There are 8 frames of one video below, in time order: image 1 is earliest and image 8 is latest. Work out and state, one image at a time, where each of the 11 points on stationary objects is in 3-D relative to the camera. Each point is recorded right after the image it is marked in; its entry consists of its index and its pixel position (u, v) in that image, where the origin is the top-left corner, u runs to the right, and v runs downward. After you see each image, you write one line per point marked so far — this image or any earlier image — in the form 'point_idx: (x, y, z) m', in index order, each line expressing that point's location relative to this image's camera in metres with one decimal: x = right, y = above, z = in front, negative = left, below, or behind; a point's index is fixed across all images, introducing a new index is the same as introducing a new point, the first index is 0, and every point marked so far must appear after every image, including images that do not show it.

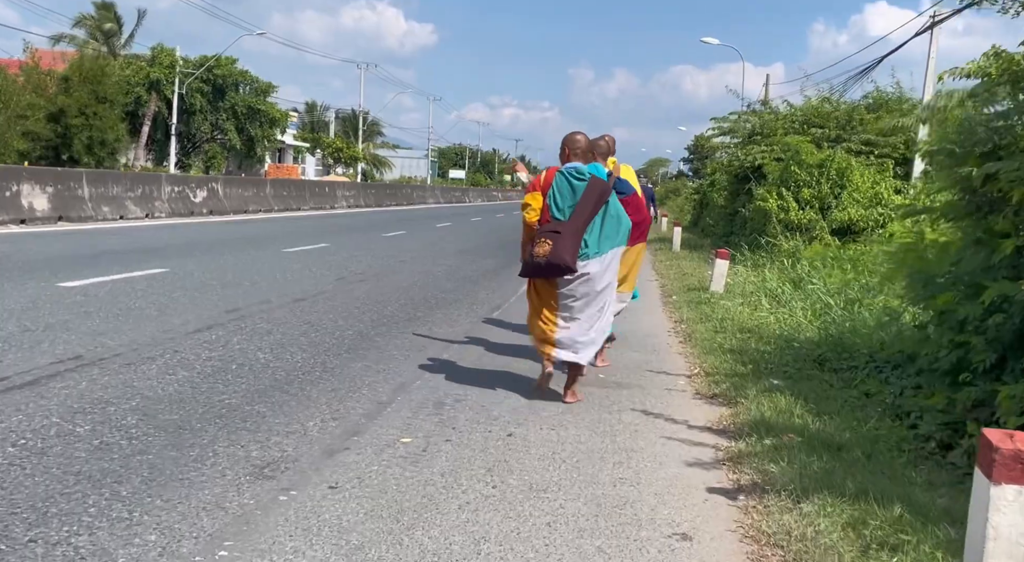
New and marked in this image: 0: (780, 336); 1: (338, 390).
0: (+2.5, -0.5, +8.2) m
1: (-1.1, -0.7, +5.3) m
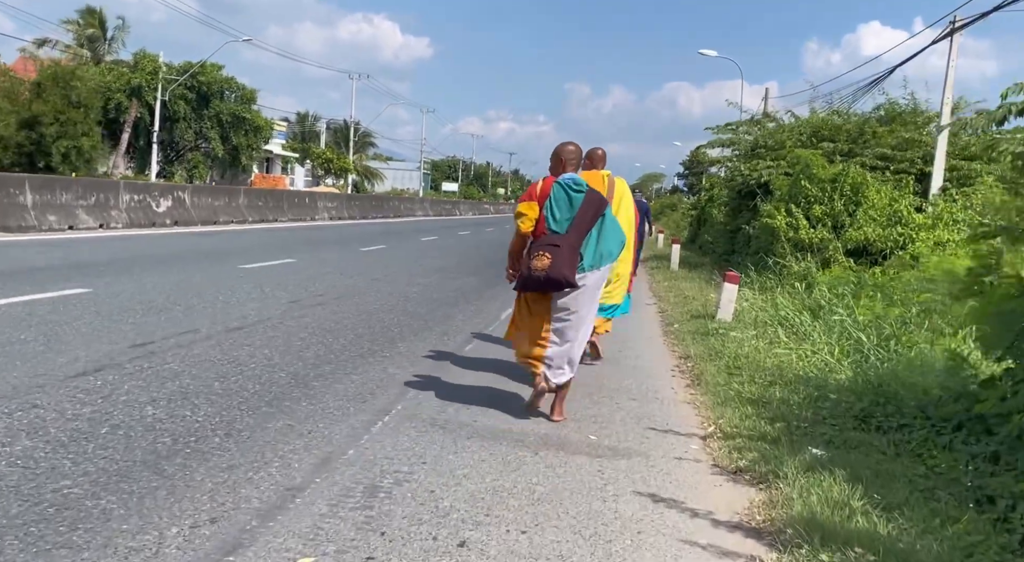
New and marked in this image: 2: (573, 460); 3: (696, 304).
0: (+2.3, -0.8, +6.8) m
1: (-1.2, -0.8, +3.9) m
2: (+0.3, -1.0, +4.6) m
3: (+2.7, -0.4, +12.5) m
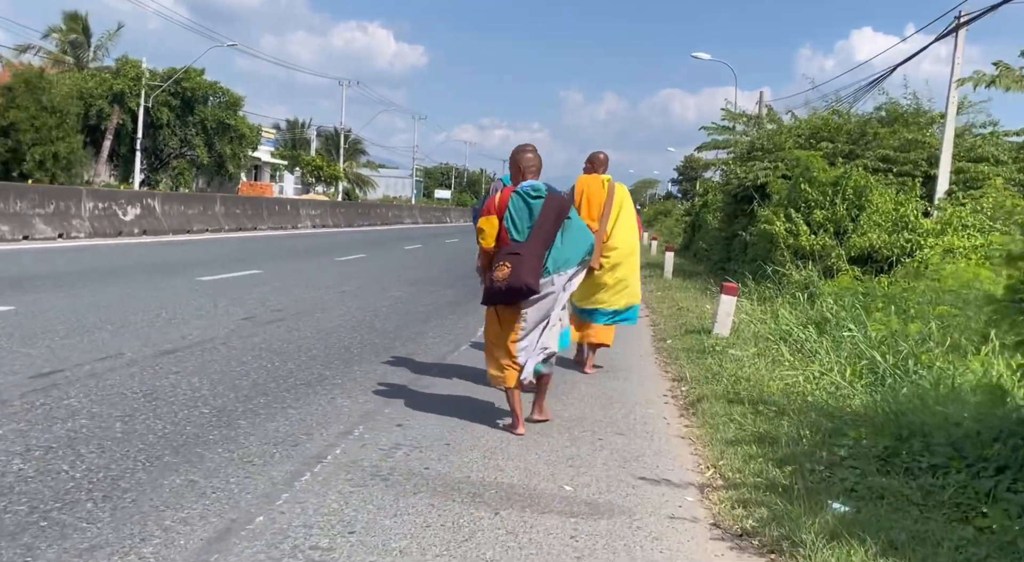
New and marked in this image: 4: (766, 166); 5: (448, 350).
0: (+2.1, -0.9, +6.0) m
1: (-1.4, -0.9, +3.0) m
2: (+0.1, -1.0, +3.8) m
3: (+2.4, -0.5, +11.6) m
4: (+5.1, +2.3, +17.6) m
5: (-0.6, -0.6, +8.2) m
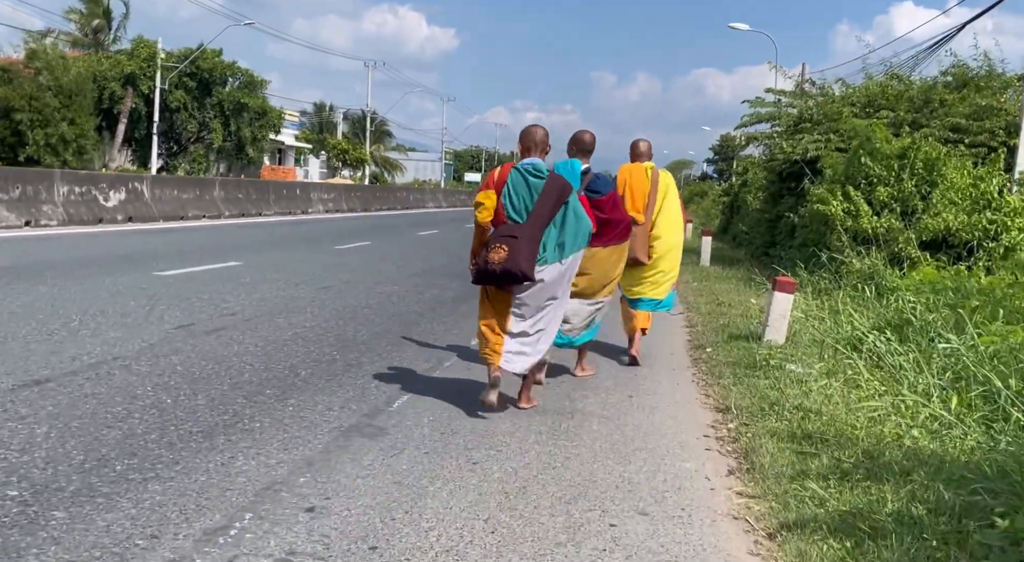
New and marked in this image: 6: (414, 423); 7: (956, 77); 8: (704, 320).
0: (+2.0, -0.9, +4.2) m
1: (-1.6, -1.0, +1.4) m
2: (-0.1, -1.1, +2.1) m
3: (+2.5, -0.4, +9.8) m
4: (+5.4, +2.5, +15.6) m
5: (-0.6, -0.6, +6.5) m
6: (-0.5, -0.8, +4.9) m
7: (+8.1, +3.7, +15.8) m
8: (+2.2, -0.5, +9.9) m
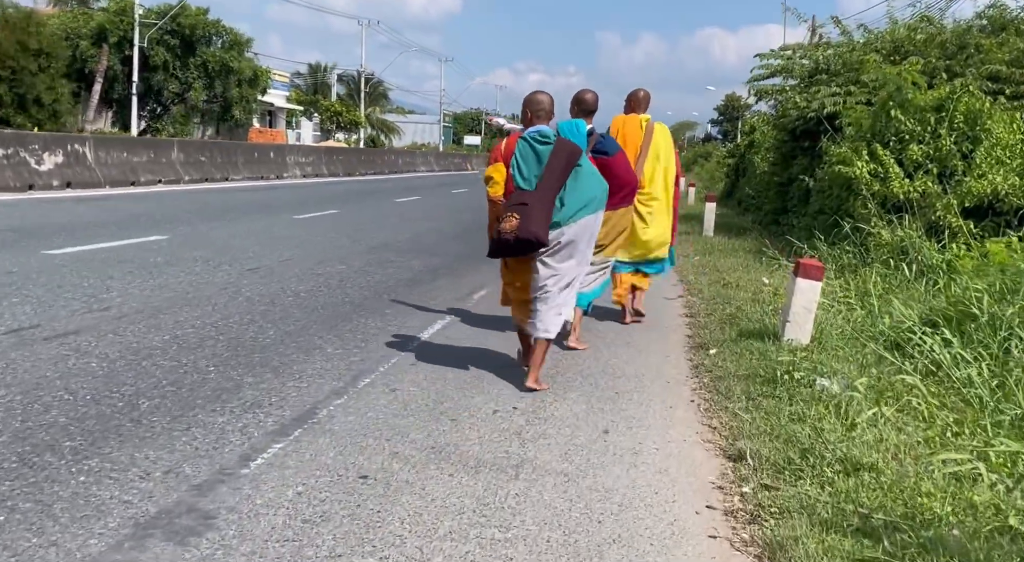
0: (+1.7, -0.9, +2.5) m
1: (-2.0, -1.2, -0.3) m
2: (-0.4, -1.2, +0.4) m
3: (+2.2, -0.2, +8.1) m
4: (+5.1, +3.0, +13.8) m
5: (-1.0, -0.6, +4.8) m
6: (-0.9, -0.8, +3.2) m
7: (+7.7, +4.2, +13.9) m
8: (+1.9, -0.2, +8.3) m
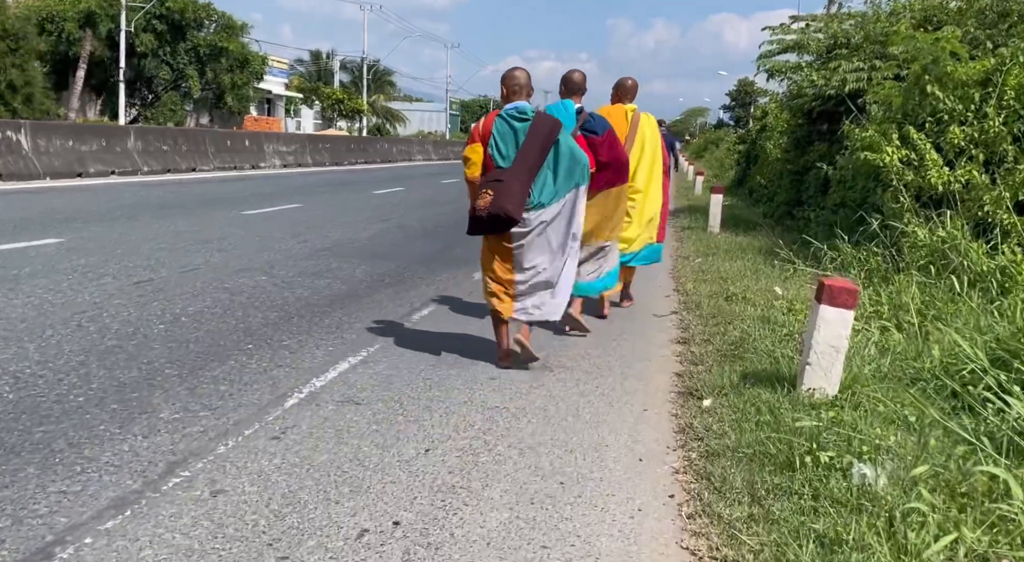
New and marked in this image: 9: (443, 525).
0: (+1.2, -1.1, +0.9) m
1: (-2.5, -1.4, -1.9) m
2: (-0.9, -1.5, -1.2) m
3: (+1.8, -0.4, +6.5) m
4: (+4.8, +3.0, +12.1) m
5: (-1.4, -0.8, +3.2) m
6: (-1.3, -1.0, +1.6) m
7: (+7.4, +4.2, +12.1) m
8: (+1.5, -0.4, +6.6) m
9: (-0.2, -0.9, +3.1) m
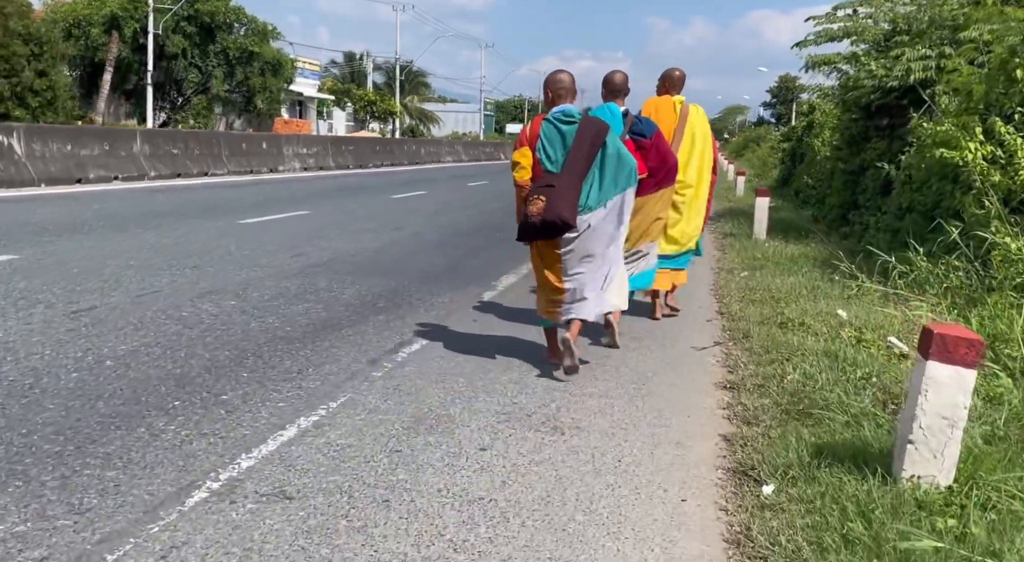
0: (+1.0, -1.3, -0.3) m
1: (-2.8, -1.6, -3.0) m
2: (-1.2, -1.7, -2.3) m
3: (+1.9, -0.5, +5.2) m
4: (+5.0, +2.8, +10.7) m
5: (-1.5, -0.9, +2.1) m
6: (-1.5, -1.2, +0.5) m
7: (+7.6, +4.0, +10.6) m
8: (+1.5, -0.5, +5.3) m
9: (-0.3, -1.1, +1.9) m
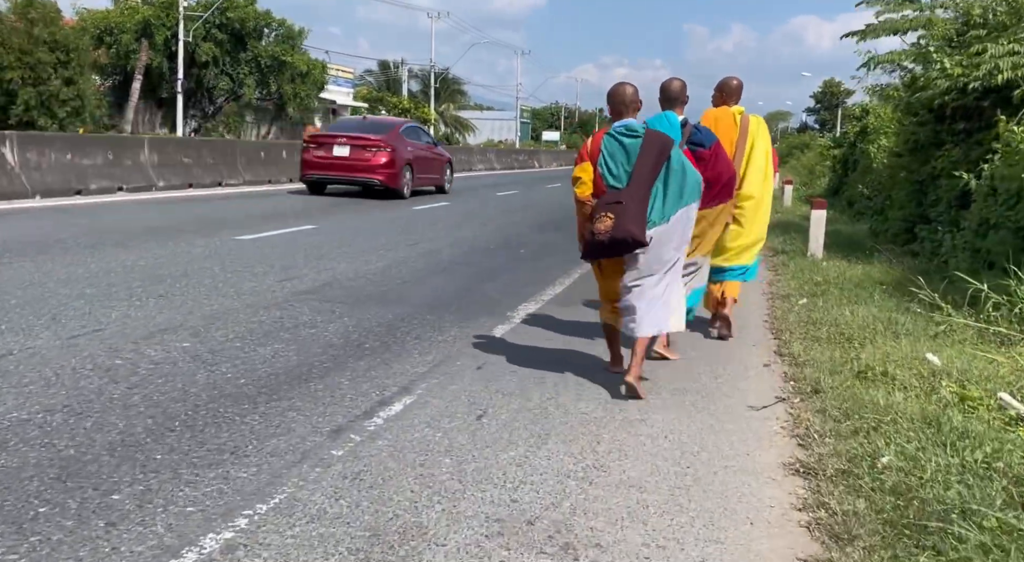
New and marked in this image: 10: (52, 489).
0: (+0.8, -1.5, -1.6) m
1: (-3.1, -1.8, -4.1) m
2: (-1.5, -1.8, -3.5) m
3: (+1.9, -0.8, +3.9) m
4: (+5.3, +2.5, +9.3) m
5: (-1.6, -1.1, +0.9) m
6: (-1.7, -1.4, -0.7) m
7: (+7.9, +3.7, +9.1) m
8: (+1.5, -0.8, +4.1) m
9: (-0.5, -1.3, +0.7) m
10: (-1.7, -0.8, +3.2) m
